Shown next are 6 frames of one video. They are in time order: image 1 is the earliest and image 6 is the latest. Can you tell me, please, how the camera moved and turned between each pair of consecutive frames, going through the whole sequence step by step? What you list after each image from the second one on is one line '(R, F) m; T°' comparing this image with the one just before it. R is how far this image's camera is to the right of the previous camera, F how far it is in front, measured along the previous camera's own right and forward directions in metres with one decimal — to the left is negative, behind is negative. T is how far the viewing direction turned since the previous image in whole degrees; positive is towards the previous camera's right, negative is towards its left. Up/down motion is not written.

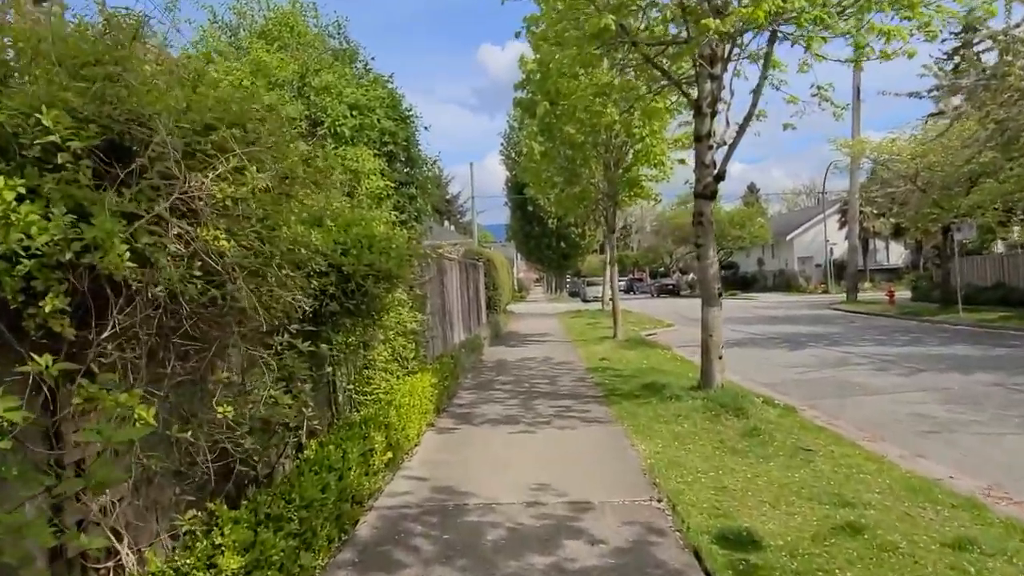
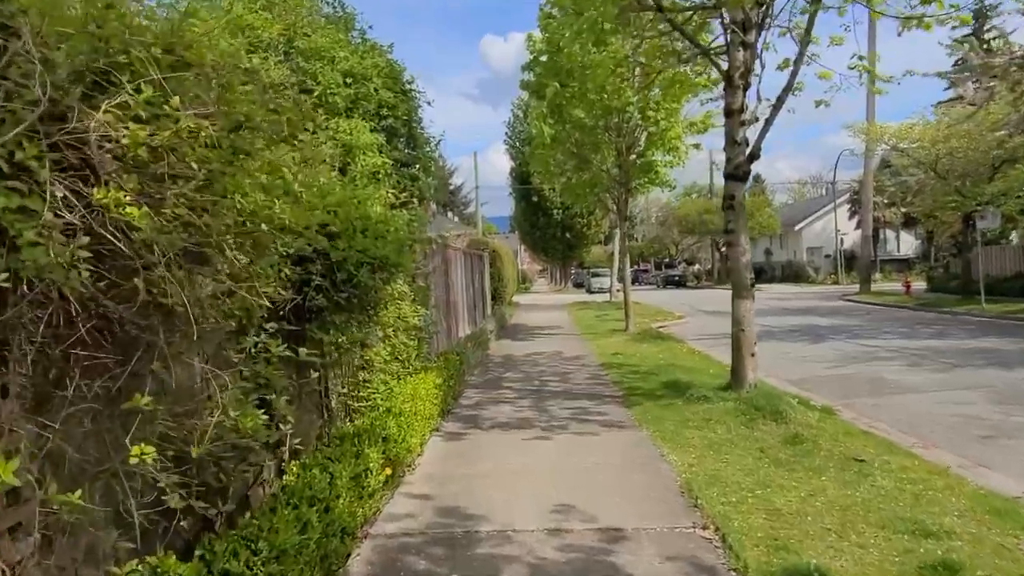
(-0.1, +0.9) m; 0°
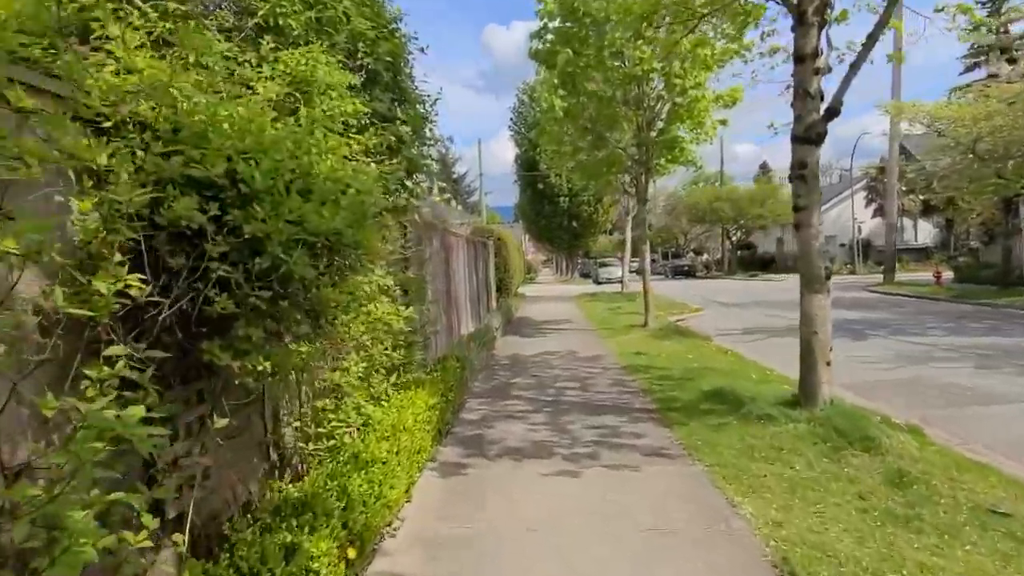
(-0.1, +1.8) m; 0°
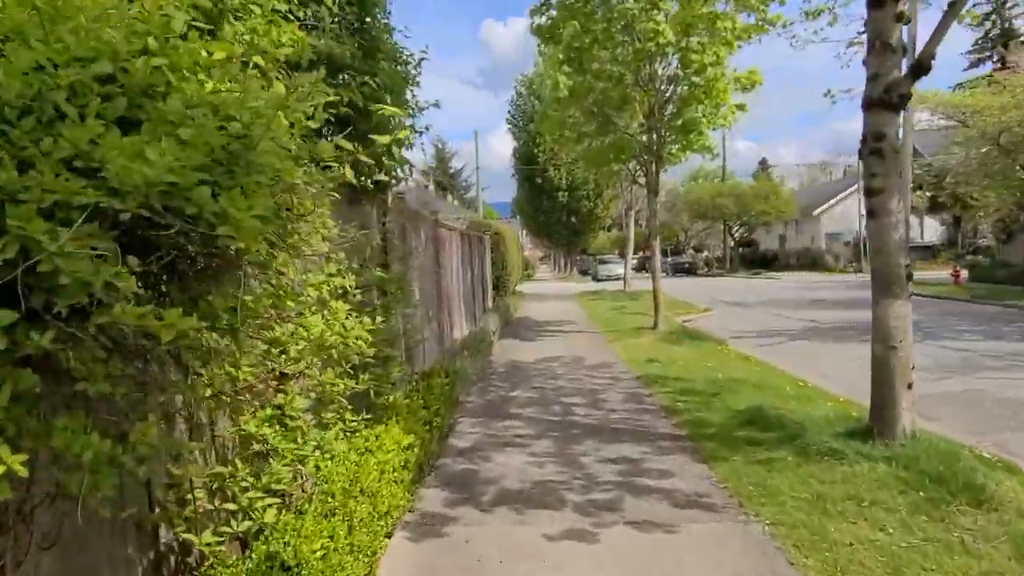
(0.0, +1.5) m; 0°
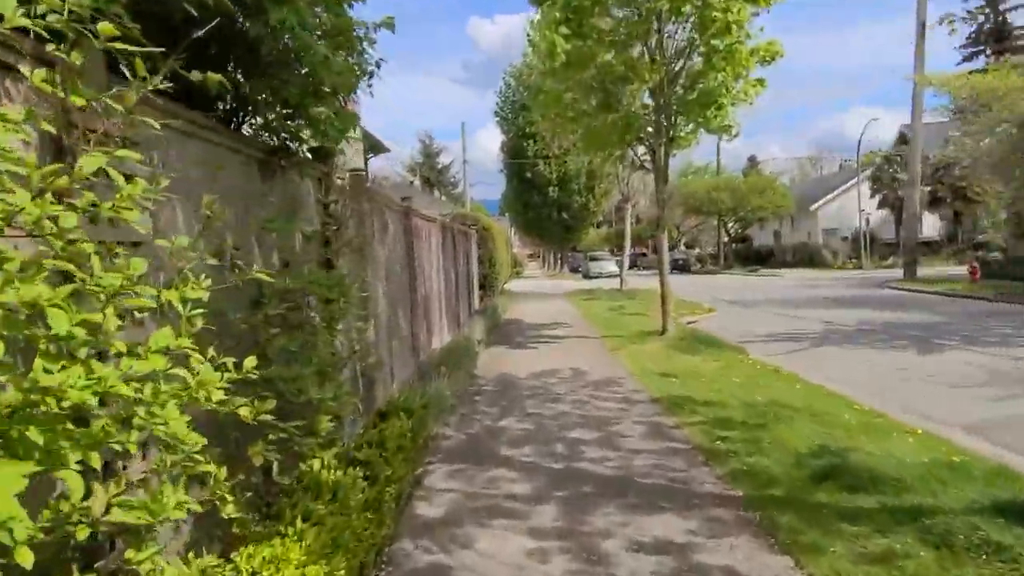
(0.0, +2.1) m; +1°
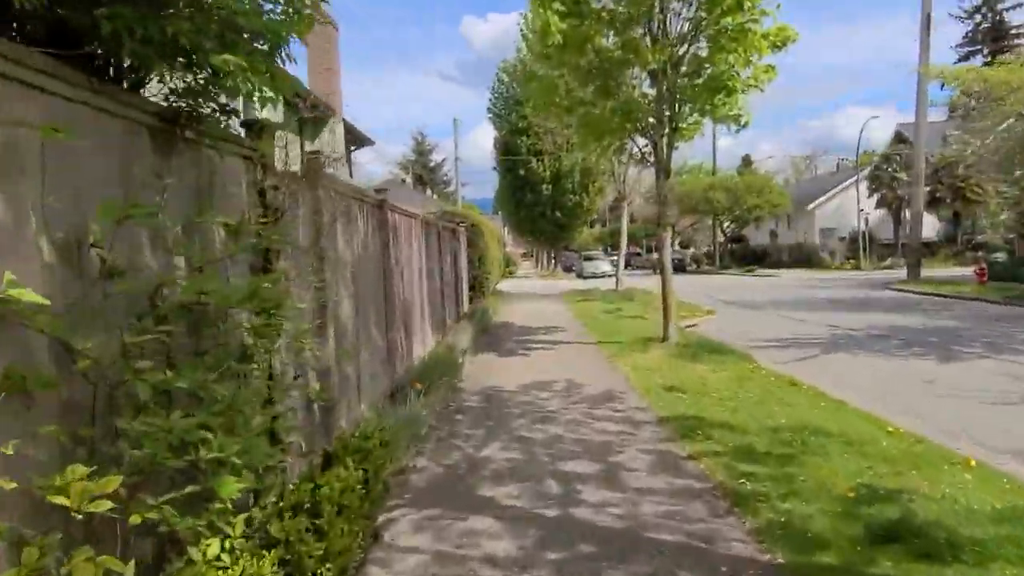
(+0.1, +1.1) m; +1°
